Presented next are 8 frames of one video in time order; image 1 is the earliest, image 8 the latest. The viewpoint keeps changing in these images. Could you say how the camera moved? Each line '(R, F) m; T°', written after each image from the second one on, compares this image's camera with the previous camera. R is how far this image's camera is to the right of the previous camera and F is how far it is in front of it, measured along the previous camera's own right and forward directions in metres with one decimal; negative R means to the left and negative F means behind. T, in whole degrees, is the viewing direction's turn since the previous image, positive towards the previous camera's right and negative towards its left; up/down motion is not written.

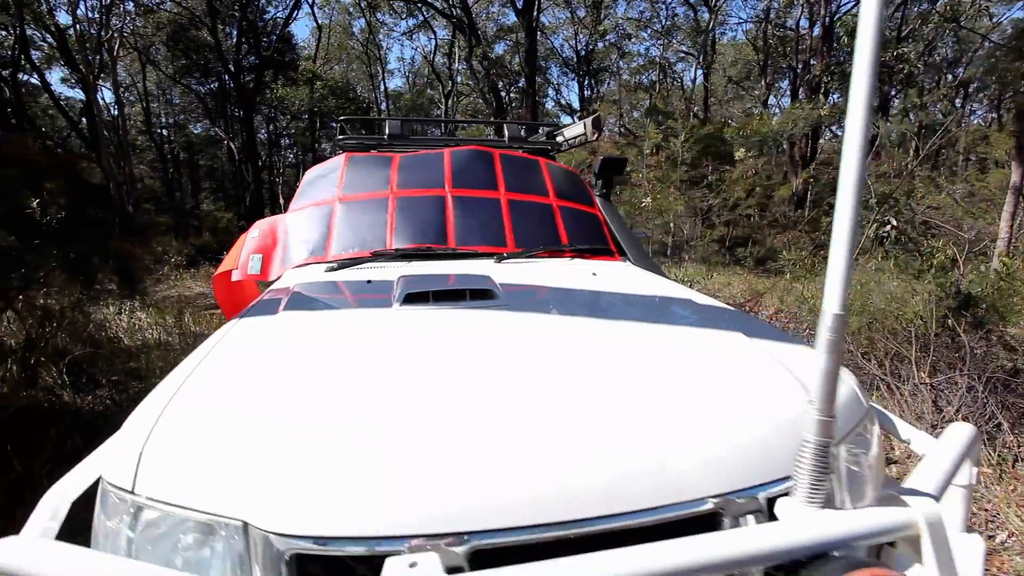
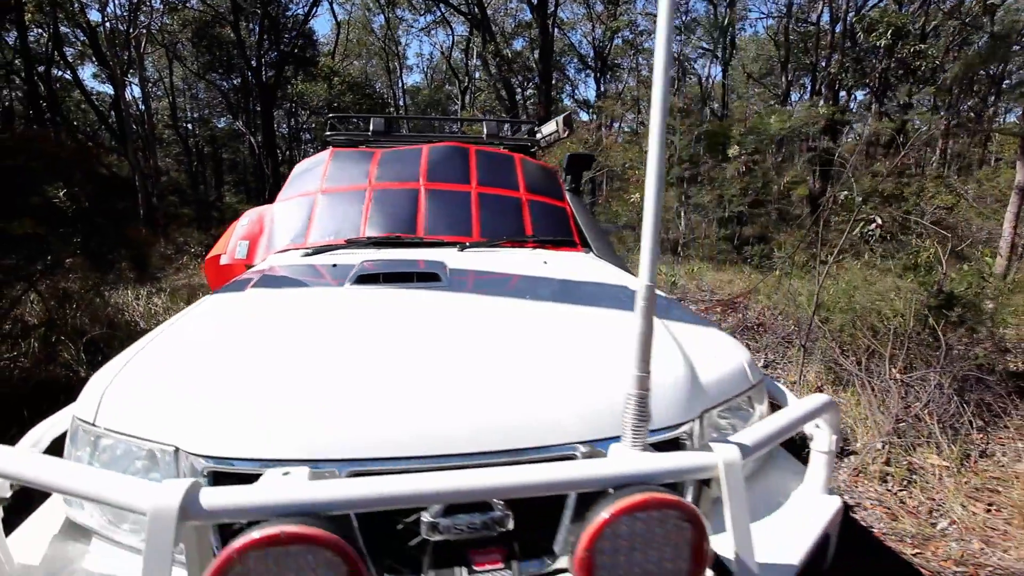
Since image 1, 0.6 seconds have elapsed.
(+0.3, -0.2) m; -2°
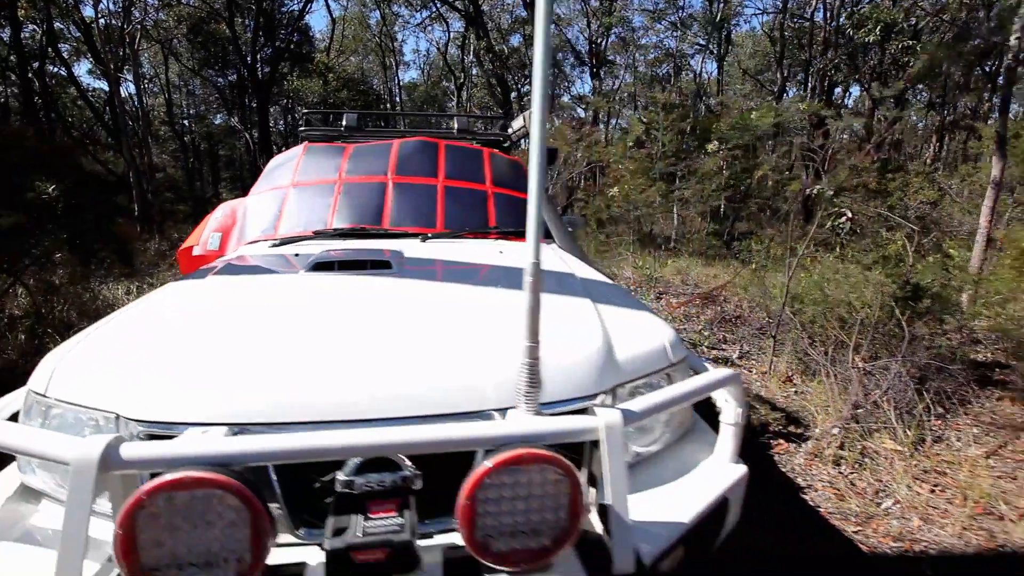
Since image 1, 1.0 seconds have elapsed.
(+0.2, -0.1) m; 0°
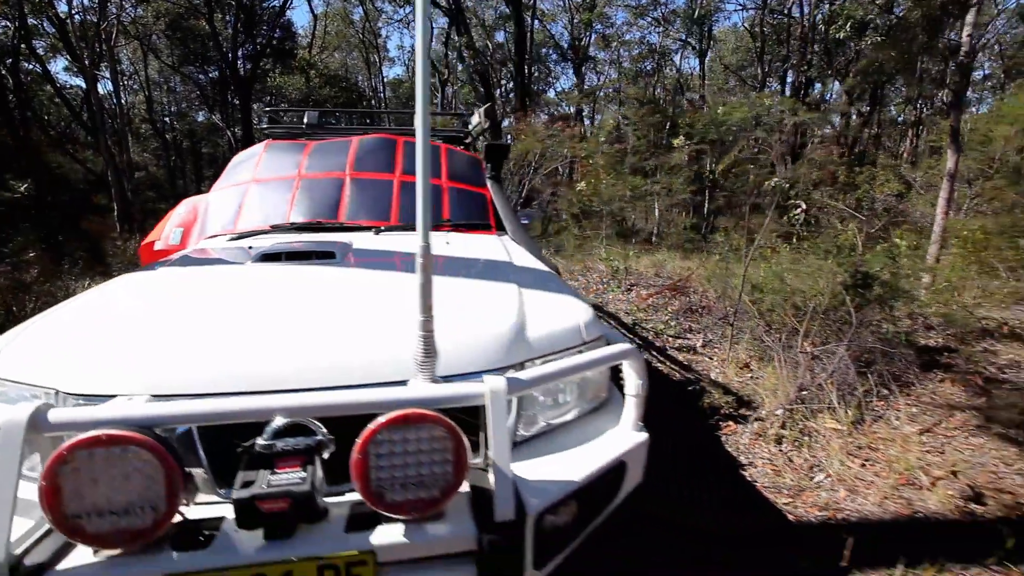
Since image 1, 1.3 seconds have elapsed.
(+0.2, -0.1) m; +1°
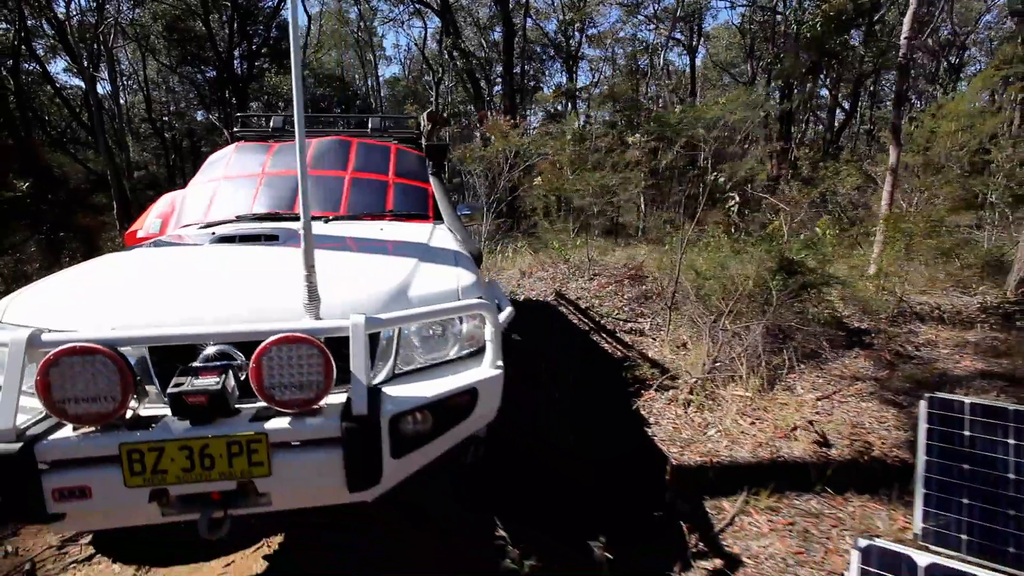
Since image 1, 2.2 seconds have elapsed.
(+0.5, -0.5) m; 0°
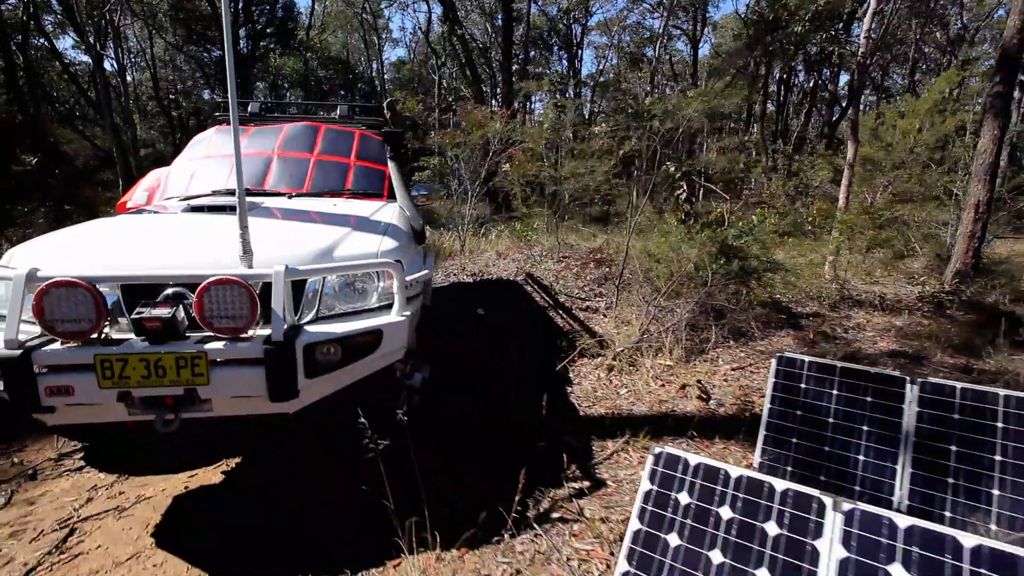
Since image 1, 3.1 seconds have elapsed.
(+0.5, -0.5) m; -1°
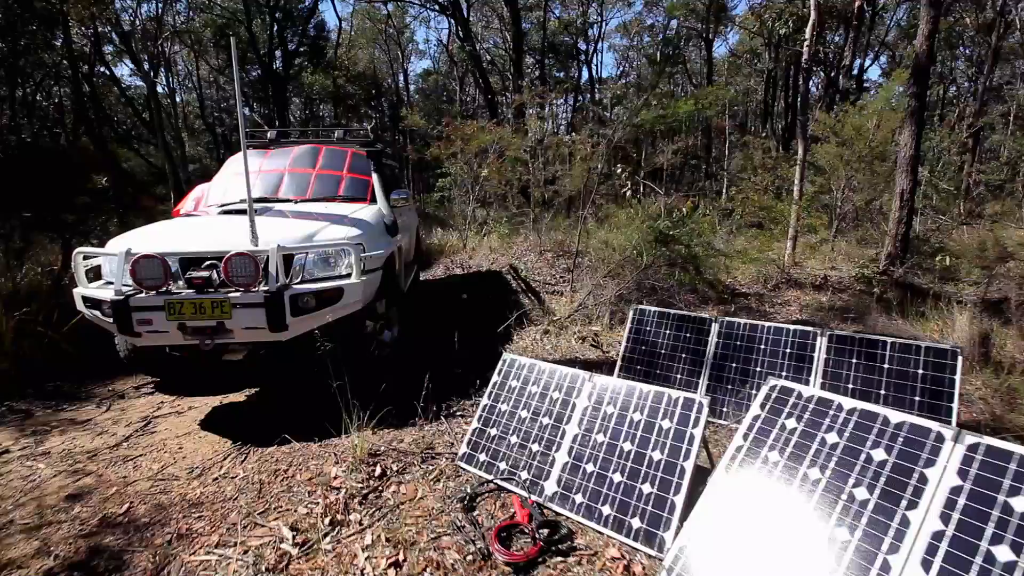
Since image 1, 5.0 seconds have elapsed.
(+0.9, -1.1) m; -4°
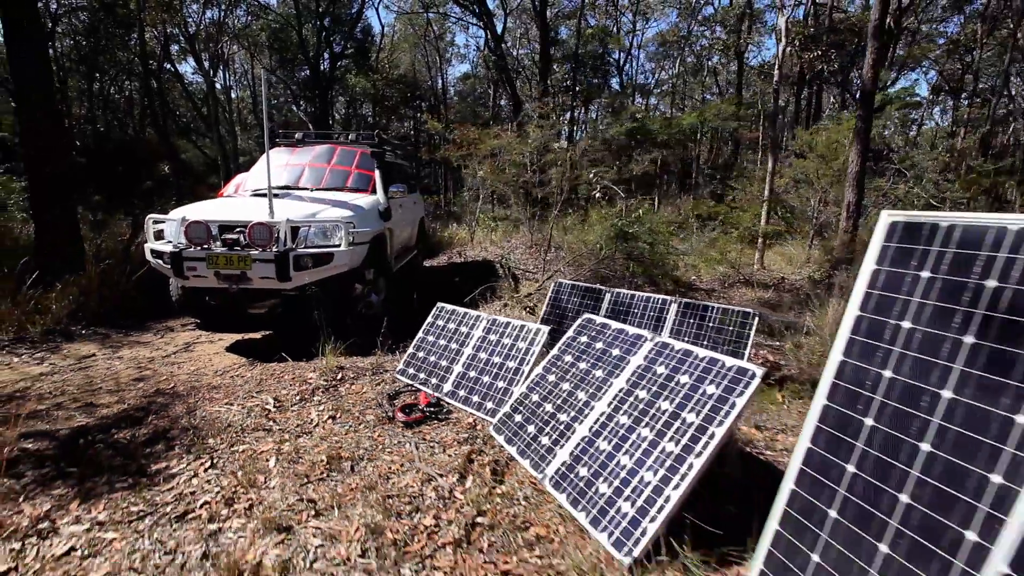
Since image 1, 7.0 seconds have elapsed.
(+0.9, -1.1) m; -4°
